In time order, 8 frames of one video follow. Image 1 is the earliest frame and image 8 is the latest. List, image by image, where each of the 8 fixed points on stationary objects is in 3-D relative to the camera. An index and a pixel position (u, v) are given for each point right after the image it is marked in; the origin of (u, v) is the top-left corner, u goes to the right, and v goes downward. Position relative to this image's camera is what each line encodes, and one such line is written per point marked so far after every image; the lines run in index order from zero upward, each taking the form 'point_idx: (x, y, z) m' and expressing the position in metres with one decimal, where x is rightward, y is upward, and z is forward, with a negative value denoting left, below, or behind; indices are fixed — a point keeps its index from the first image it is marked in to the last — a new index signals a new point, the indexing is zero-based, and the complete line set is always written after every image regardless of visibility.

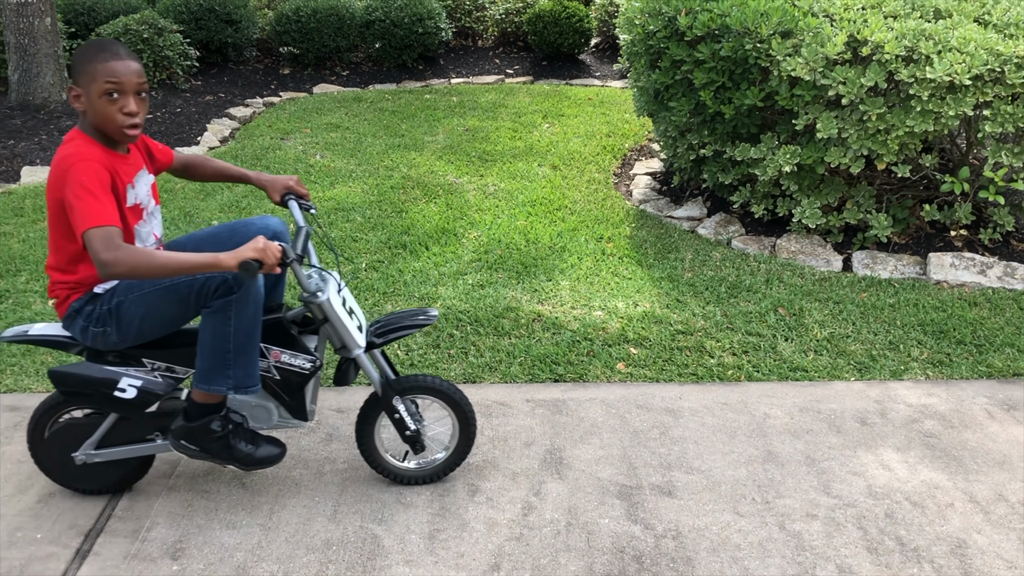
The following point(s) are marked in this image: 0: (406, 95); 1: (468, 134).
0: (-1.1, +2.1, +8.4) m
1: (-0.4, +1.4, +7.3) m
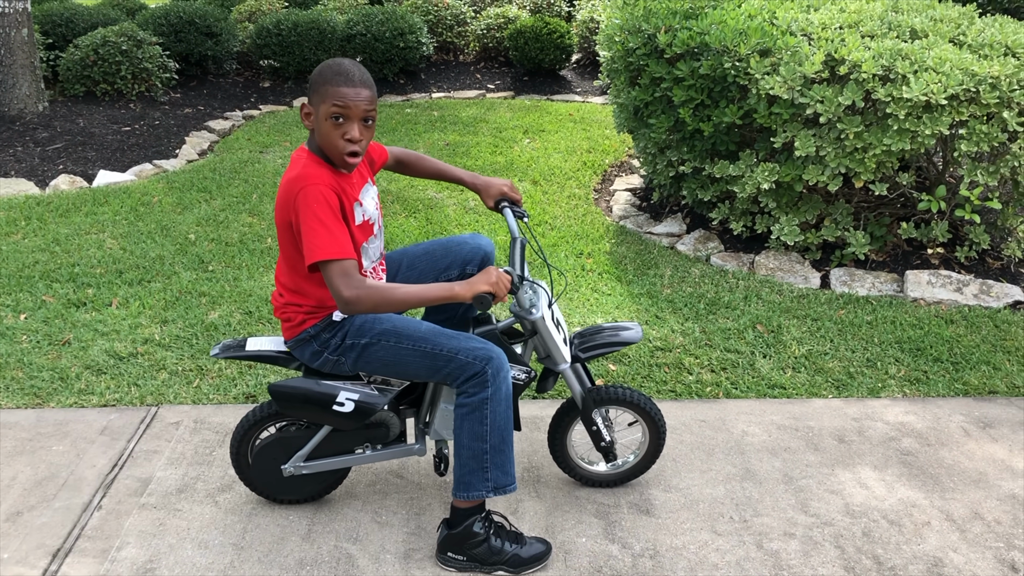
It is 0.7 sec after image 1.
0: (-1.3, +1.9, +8.3) m
1: (-0.6, +1.3, +7.3) m
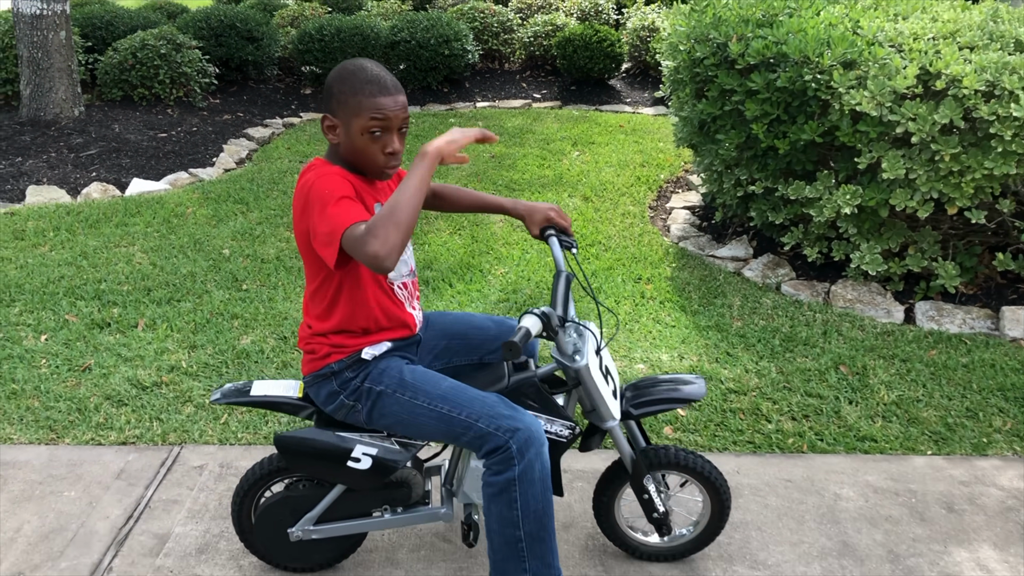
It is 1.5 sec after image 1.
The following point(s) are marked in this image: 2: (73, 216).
0: (-0.9, +1.7, +8.0) m
1: (-0.2, +1.1, +6.9) m
2: (-3.0, +0.5, +5.3) m
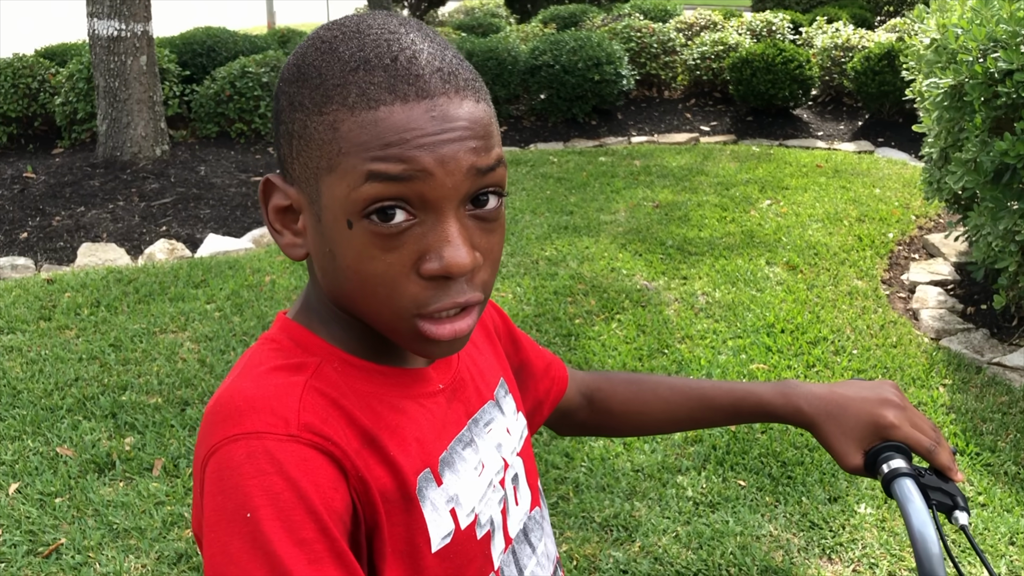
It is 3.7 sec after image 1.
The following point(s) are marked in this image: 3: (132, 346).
0: (+0.5, +1.1, +6.5) m
1: (+1.0, +0.5, +5.3) m
2: (-2.0, 0.0, +4.1) m
3: (-1.7, -0.3, +3.6) m
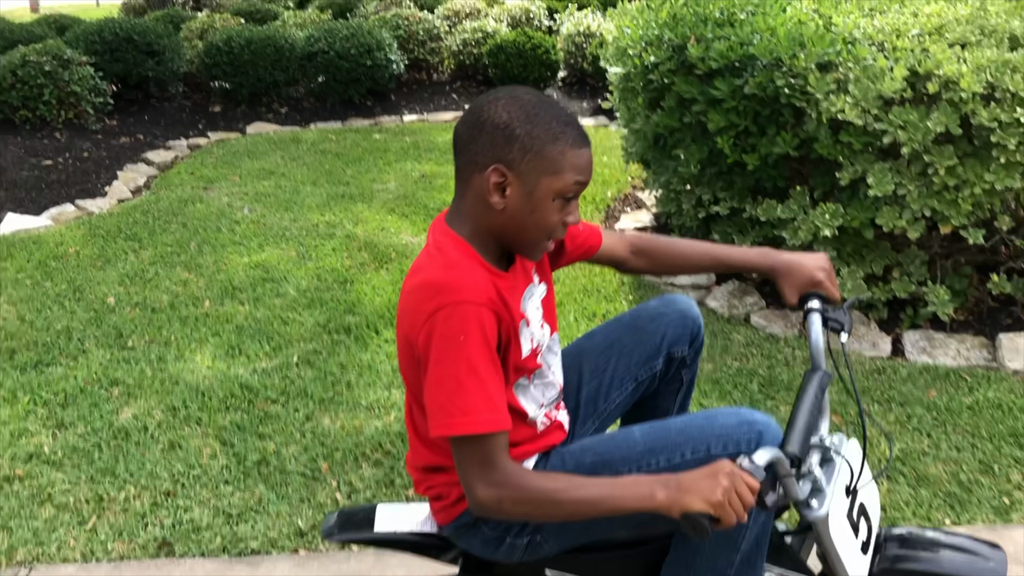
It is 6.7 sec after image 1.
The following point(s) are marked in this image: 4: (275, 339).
0: (-1.5, +1.4, +7.3) m
1: (-0.7, +0.9, +6.3) m
2: (-3.3, +0.1, +4.5) m
3: (-2.9, -0.1, +4.0) m
4: (-1.1, -0.2, +3.7) m
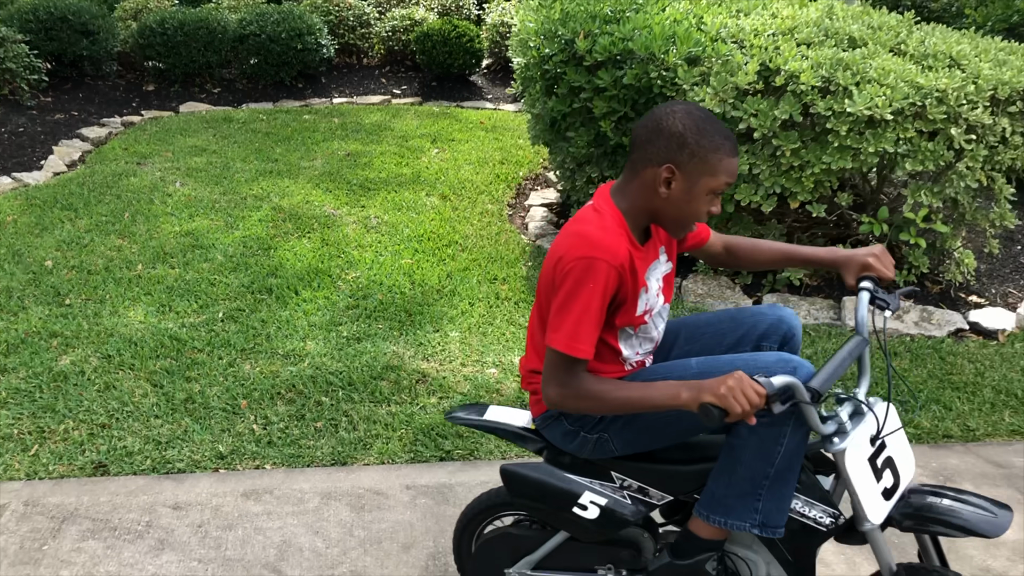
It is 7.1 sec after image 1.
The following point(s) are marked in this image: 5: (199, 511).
0: (-2.2, +1.7, +7.7) m
1: (-1.4, +1.1, +6.7) m
2: (-3.9, +0.4, +4.7) m
3: (-3.4, +0.1, +4.3) m
4: (-1.6, -0.1, +4.1) m
5: (-1.1, -0.8, +2.8) m
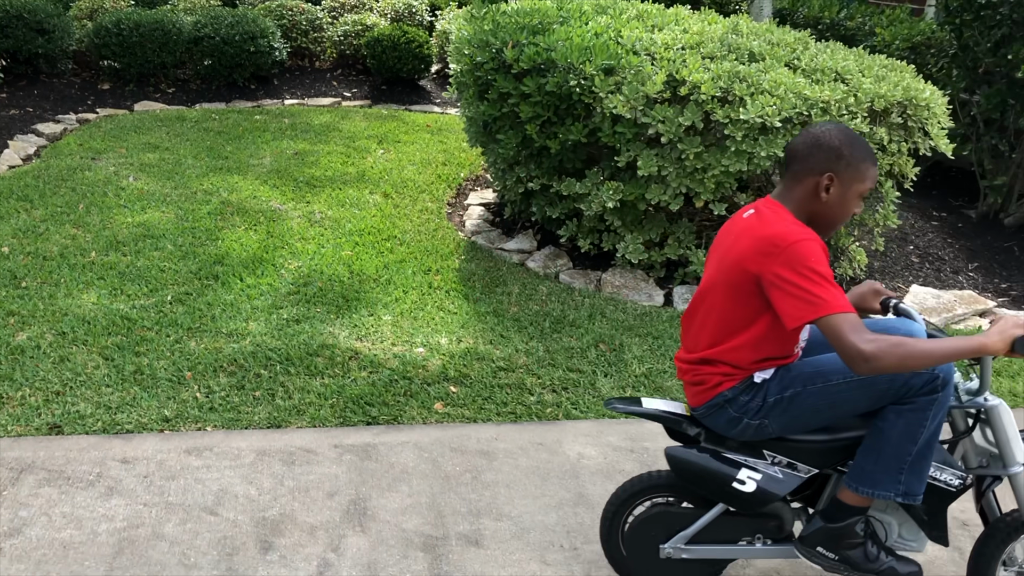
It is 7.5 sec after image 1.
0: (-2.8, +1.7, +8.0) m
1: (-1.9, +1.1, +7.0) m
2: (-4.3, +0.4, +4.9) m
3: (-3.8, +0.2, +4.5) m
4: (-2.0, 0.0, +4.5) m
5: (-1.5, -0.7, +3.1) m
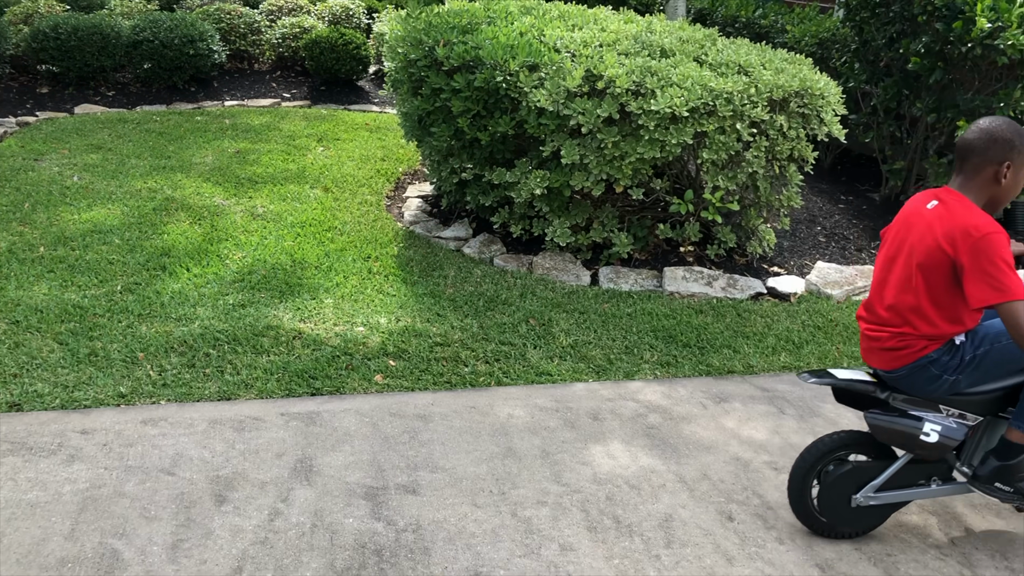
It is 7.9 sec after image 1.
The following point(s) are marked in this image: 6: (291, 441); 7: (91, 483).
0: (-3.4, +1.8, +8.1) m
1: (-2.5, +1.2, +7.2) m
2: (-4.7, +0.4, +5.0) m
3: (-4.2, +0.2, +4.6) m
4: (-2.4, +0.1, +4.7) m
5: (-1.8, -0.6, +3.4) m
6: (-1.0, -0.7, +3.5) m
7: (-1.7, -0.8, +3.1) m
